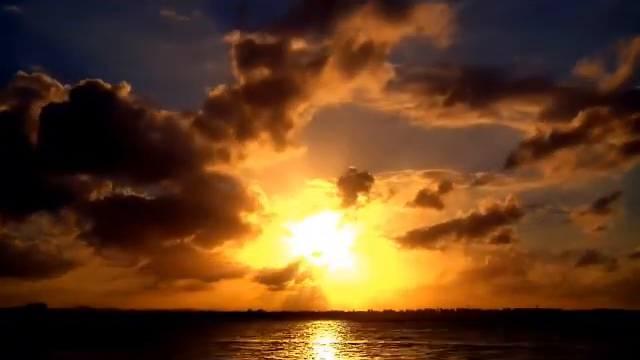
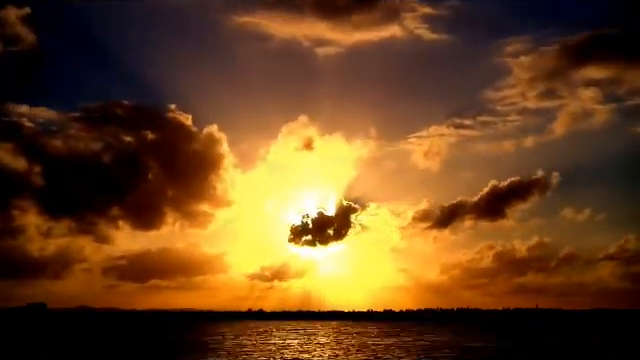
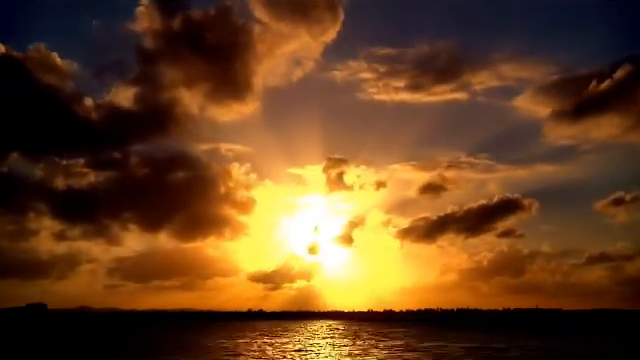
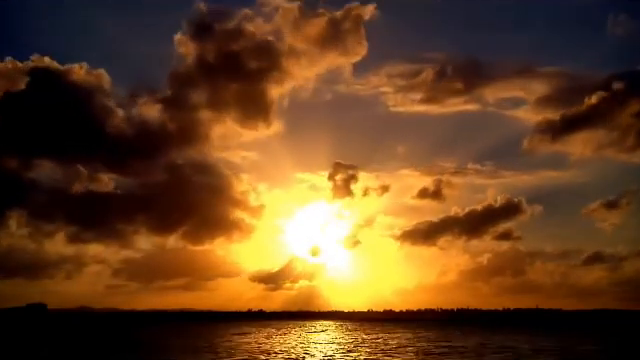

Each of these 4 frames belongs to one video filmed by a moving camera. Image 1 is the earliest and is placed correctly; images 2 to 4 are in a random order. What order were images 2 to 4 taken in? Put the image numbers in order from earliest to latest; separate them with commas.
4, 3, 2
